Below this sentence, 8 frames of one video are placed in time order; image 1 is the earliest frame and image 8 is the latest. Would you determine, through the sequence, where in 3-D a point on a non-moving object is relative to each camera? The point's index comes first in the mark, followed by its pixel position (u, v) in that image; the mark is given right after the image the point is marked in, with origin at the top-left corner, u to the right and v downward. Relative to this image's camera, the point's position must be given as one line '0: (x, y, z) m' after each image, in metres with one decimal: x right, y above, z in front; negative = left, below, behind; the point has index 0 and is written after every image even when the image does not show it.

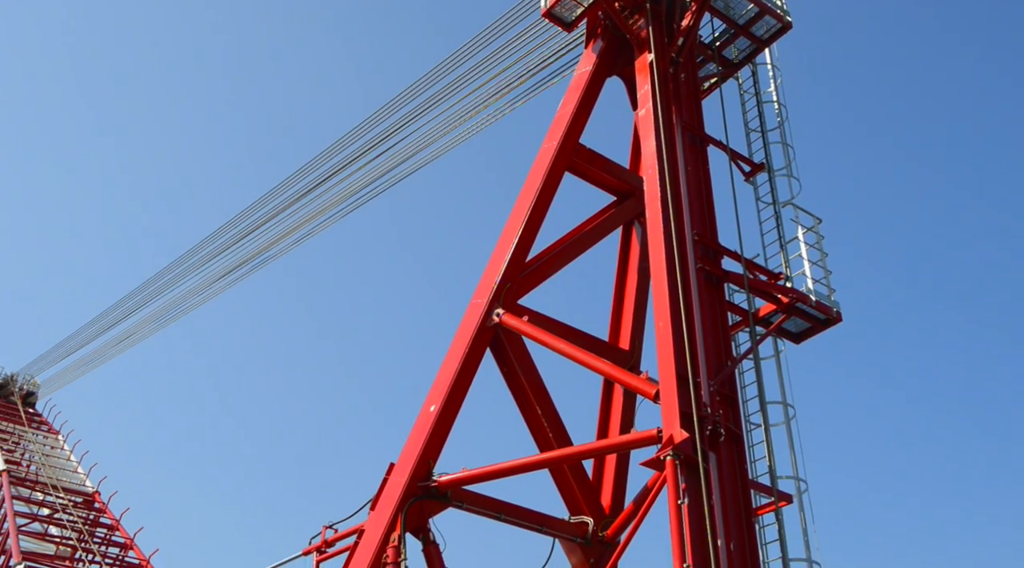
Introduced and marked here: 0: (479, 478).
0: (-0.4, -2.5, +14.1) m
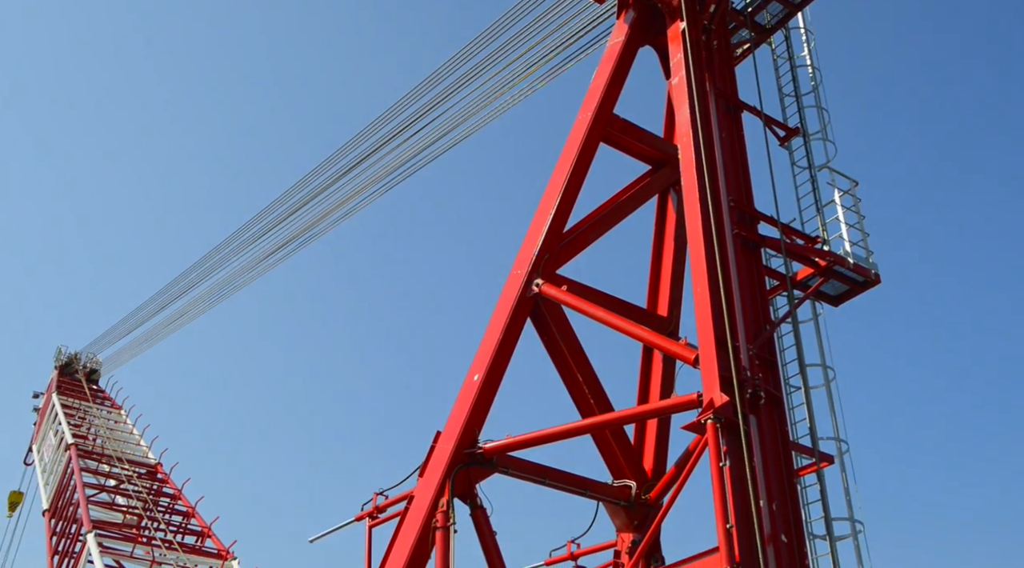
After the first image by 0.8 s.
0: (+0.2, -2.1, +14.7) m
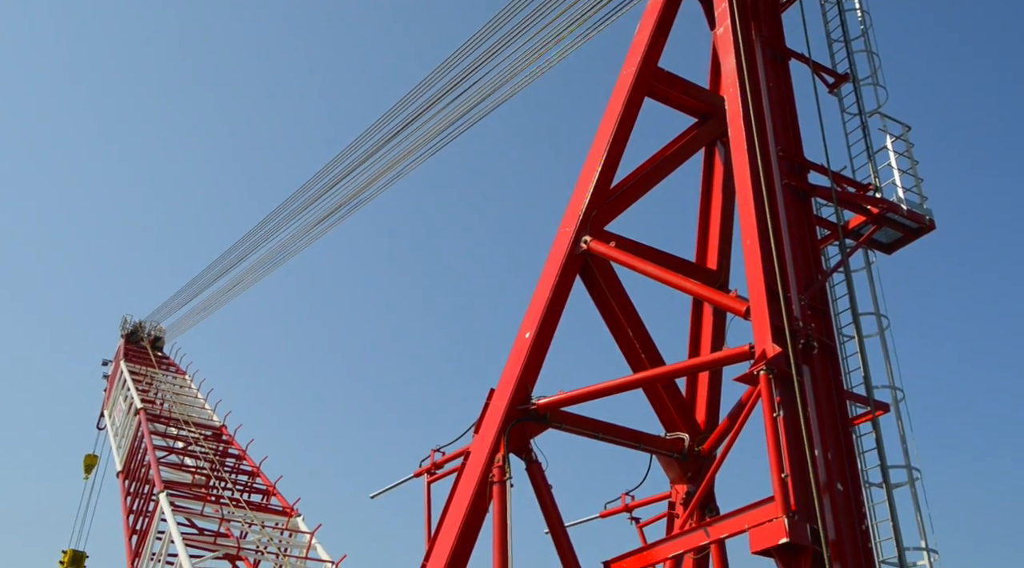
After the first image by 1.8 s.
0: (+0.9, -1.6, +15.1) m
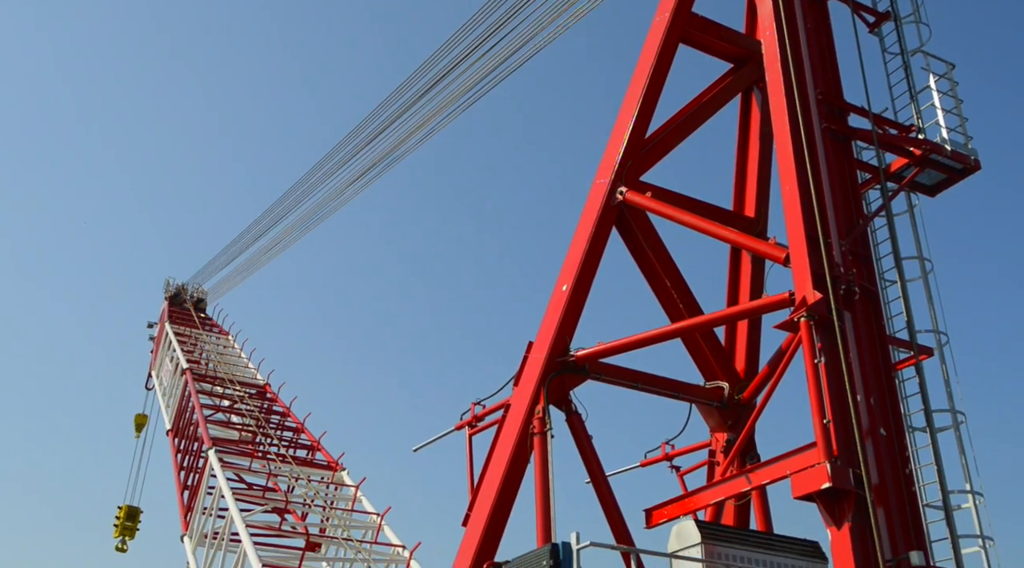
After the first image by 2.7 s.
0: (+1.4, -0.9, +15.2) m
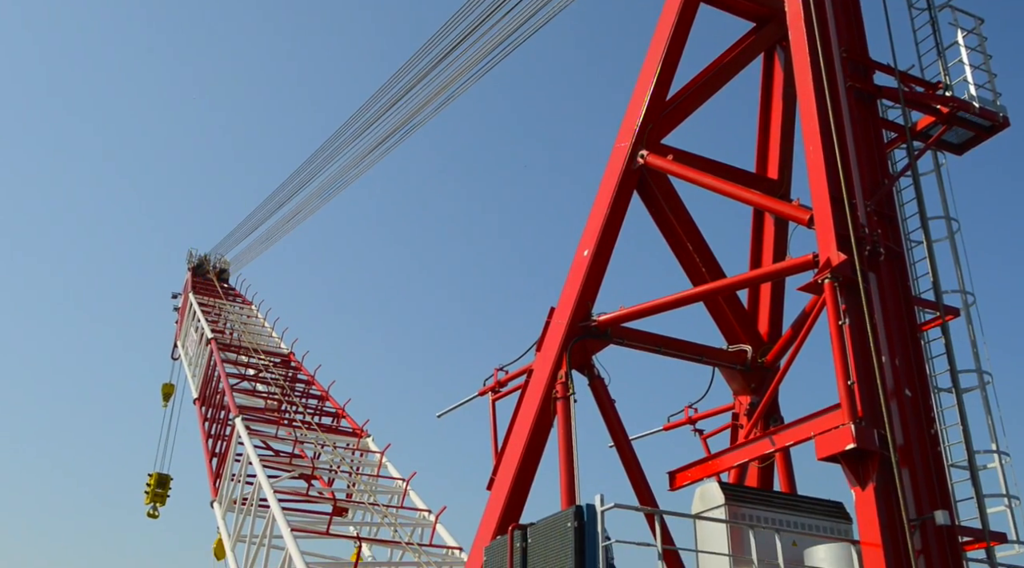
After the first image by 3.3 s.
0: (+1.7, -0.4, +15.2) m
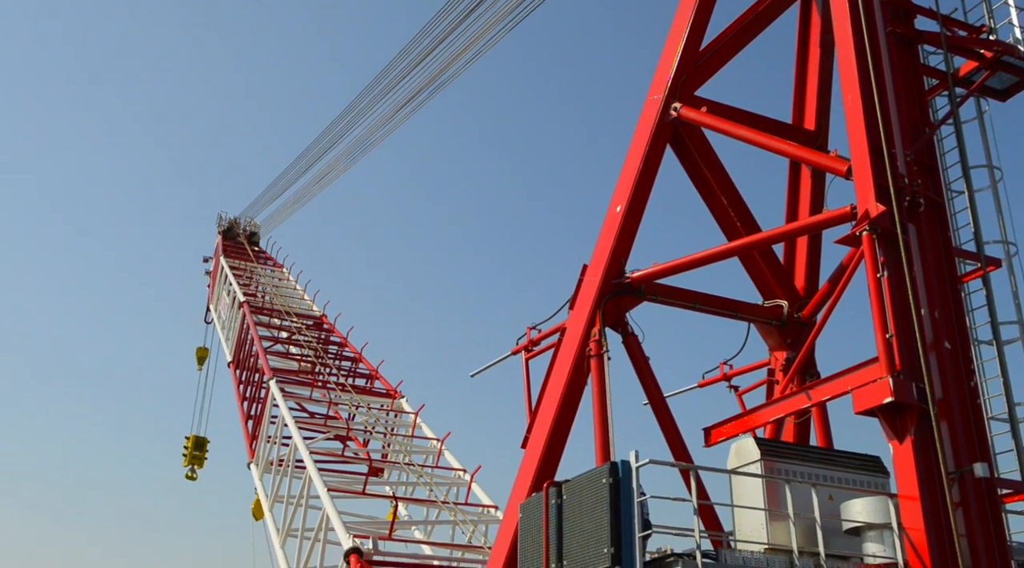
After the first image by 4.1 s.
0: (+2.2, +0.2, +14.9) m
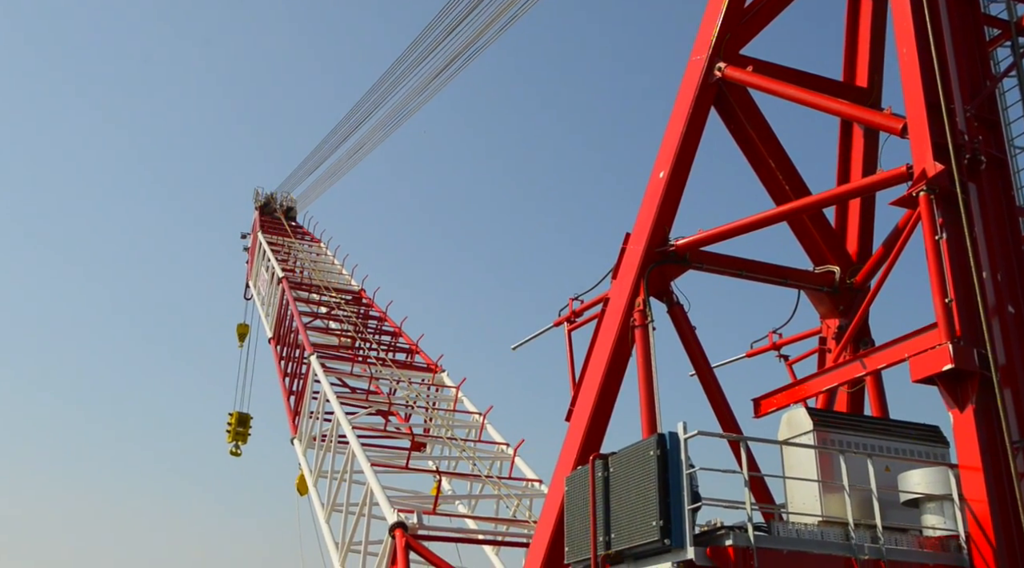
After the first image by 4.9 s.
0: (+2.7, +0.6, +14.3) m
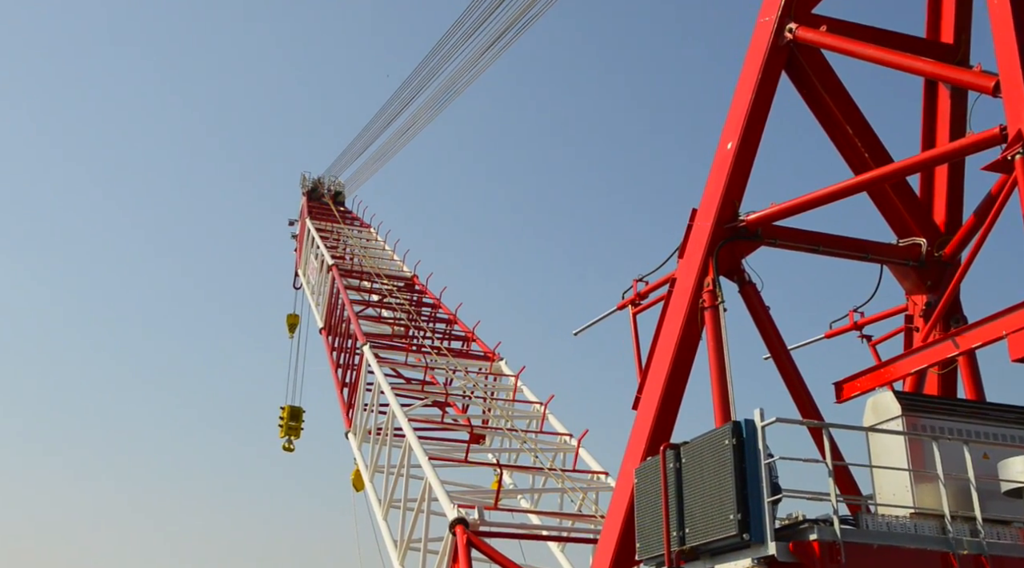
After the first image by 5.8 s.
0: (+3.6, +0.9, +12.7) m
